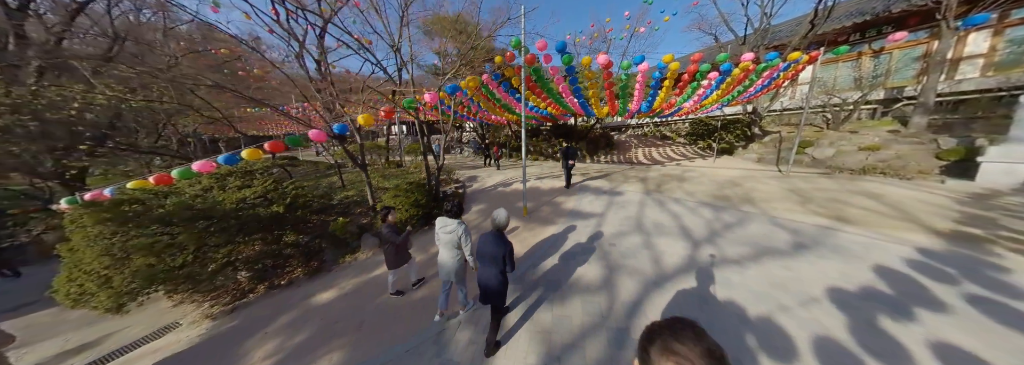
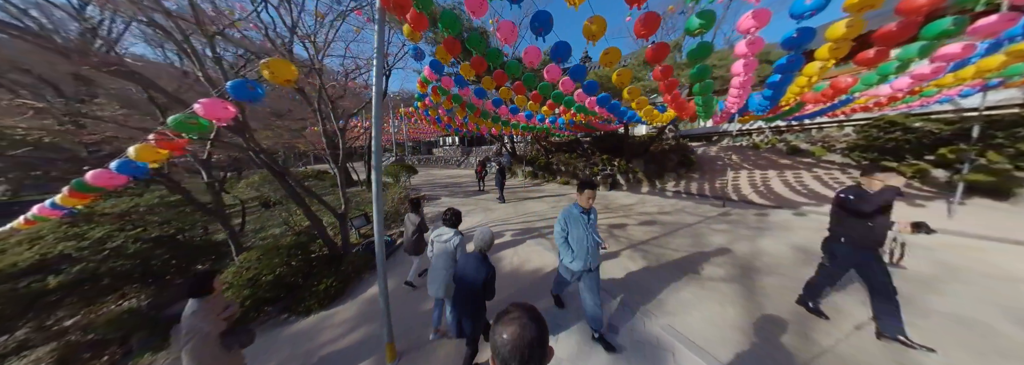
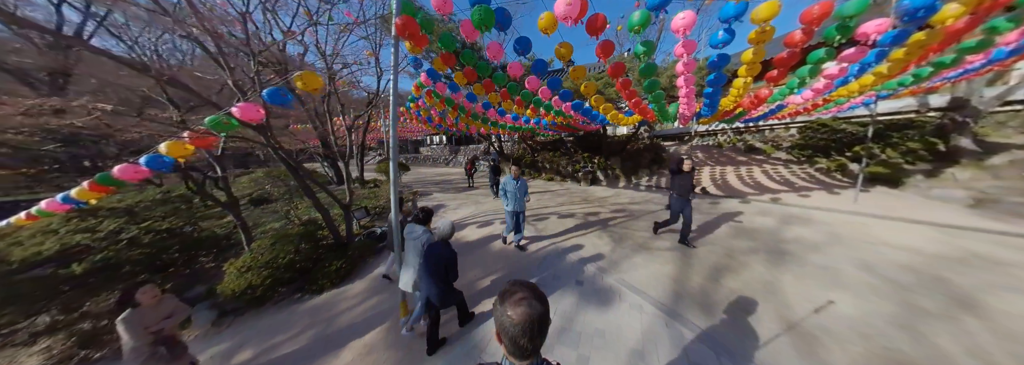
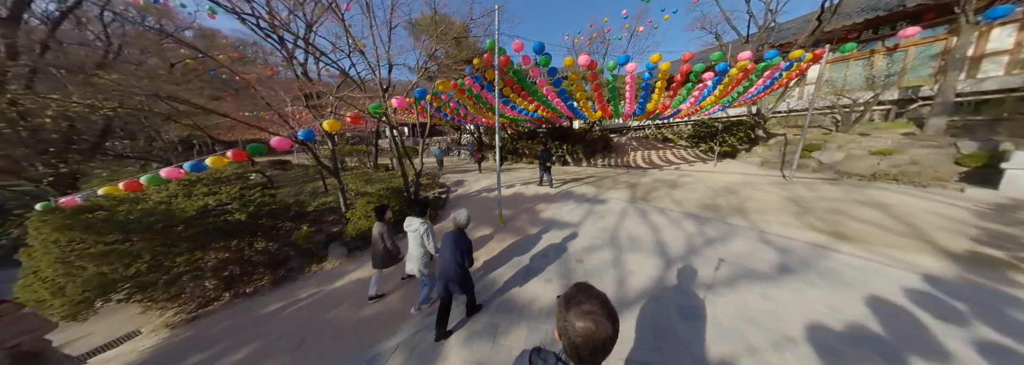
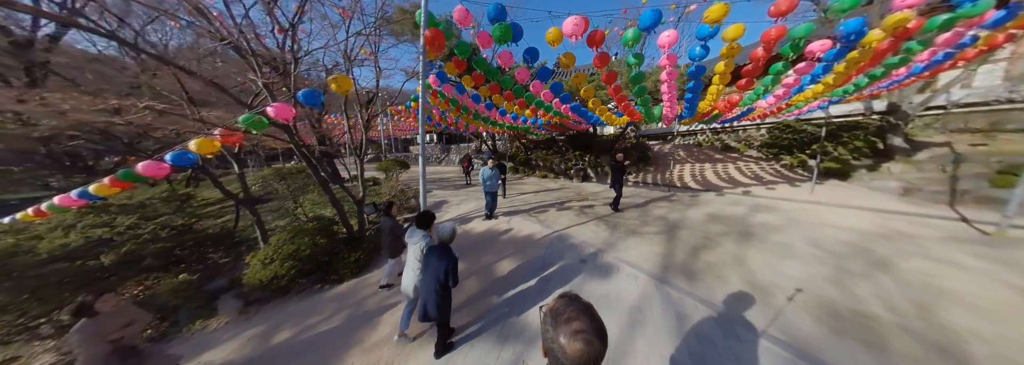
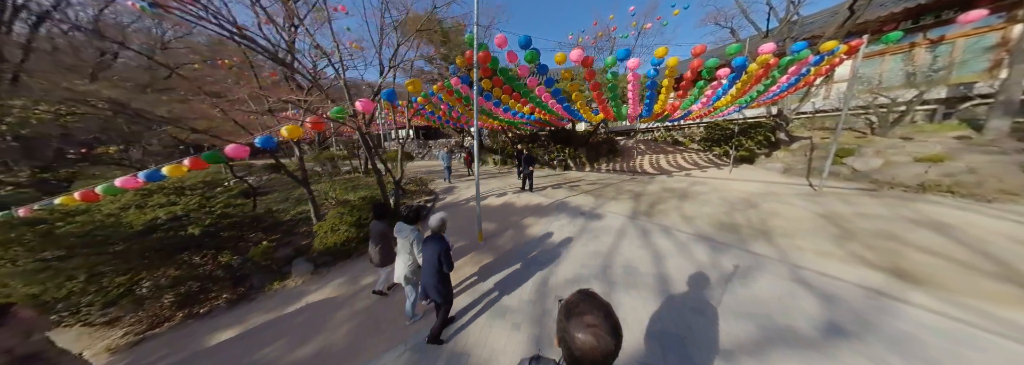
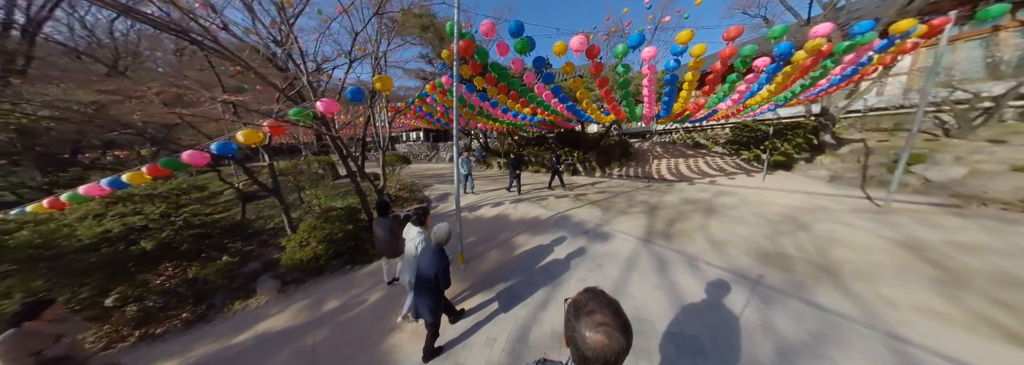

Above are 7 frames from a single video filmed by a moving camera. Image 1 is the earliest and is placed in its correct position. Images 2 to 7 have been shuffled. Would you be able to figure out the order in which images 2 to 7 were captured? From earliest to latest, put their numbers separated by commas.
4, 6, 7, 5, 3, 2
